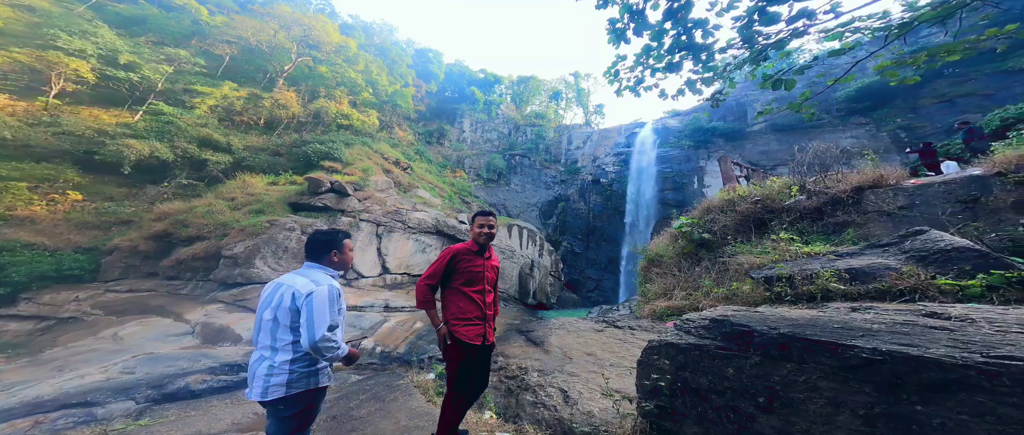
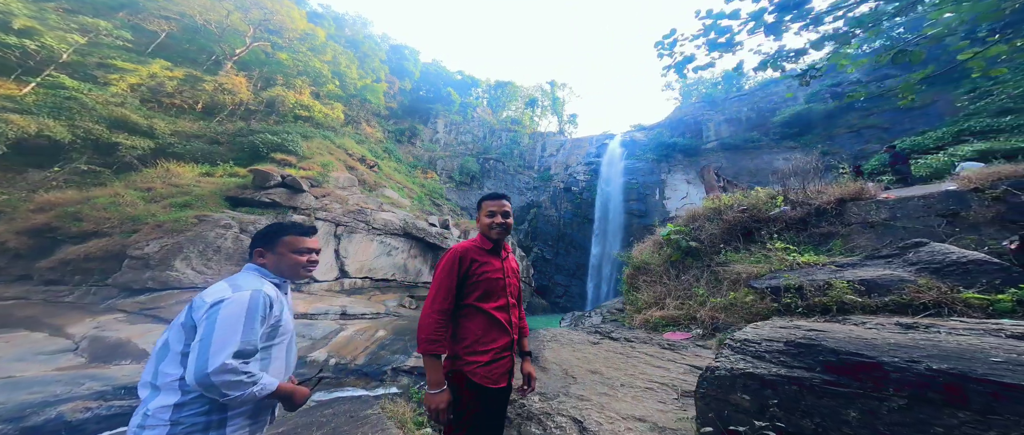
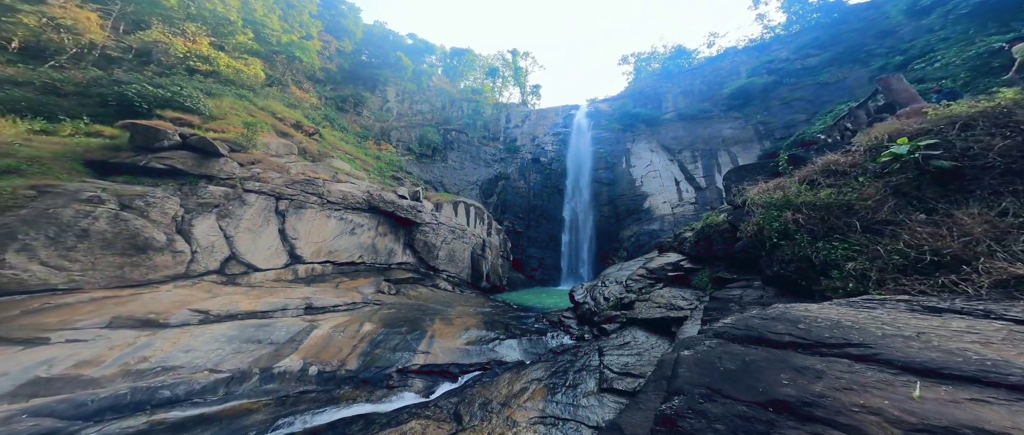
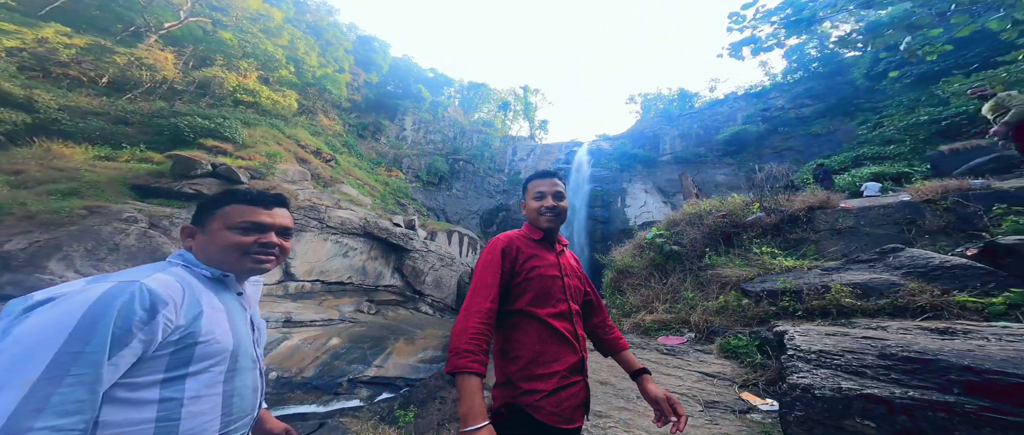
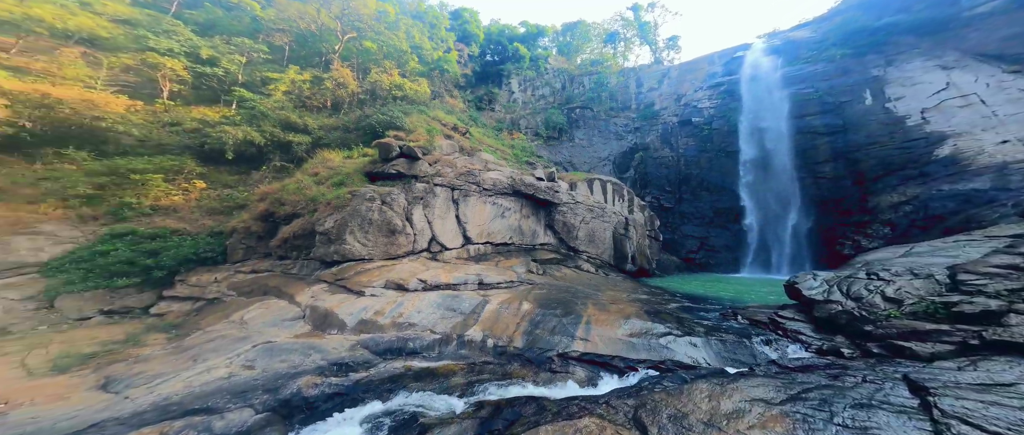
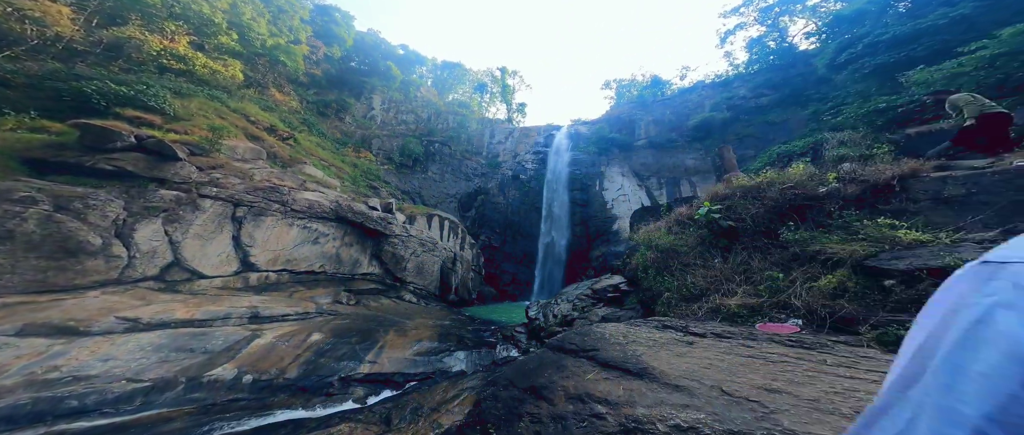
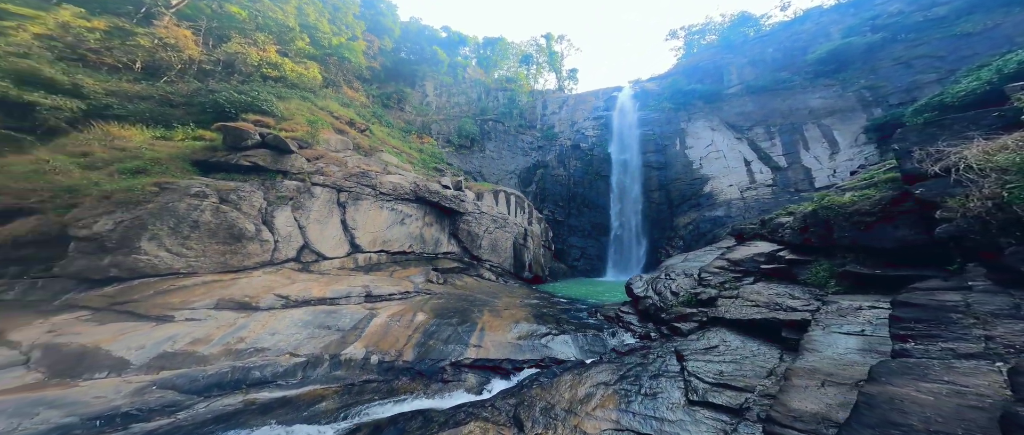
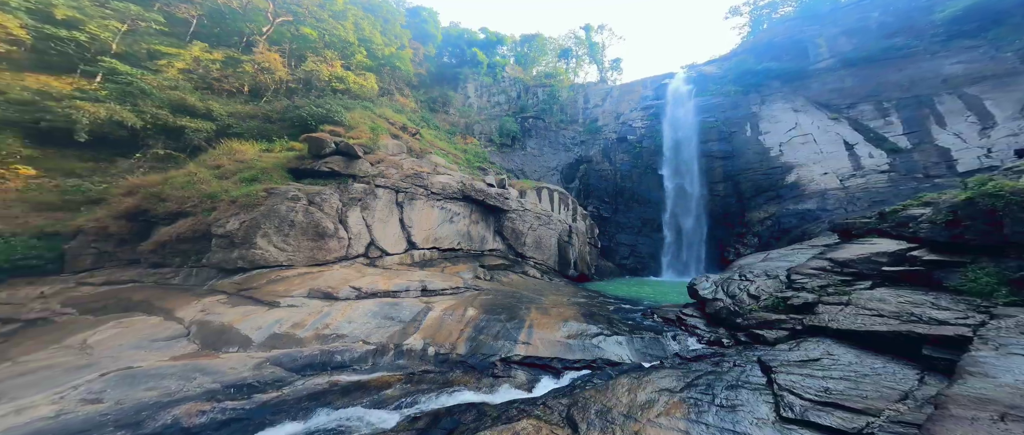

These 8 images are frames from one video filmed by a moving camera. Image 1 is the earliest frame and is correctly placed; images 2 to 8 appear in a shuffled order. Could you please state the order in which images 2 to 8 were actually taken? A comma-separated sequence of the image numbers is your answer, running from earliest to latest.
2, 4, 6, 3, 7, 8, 5
